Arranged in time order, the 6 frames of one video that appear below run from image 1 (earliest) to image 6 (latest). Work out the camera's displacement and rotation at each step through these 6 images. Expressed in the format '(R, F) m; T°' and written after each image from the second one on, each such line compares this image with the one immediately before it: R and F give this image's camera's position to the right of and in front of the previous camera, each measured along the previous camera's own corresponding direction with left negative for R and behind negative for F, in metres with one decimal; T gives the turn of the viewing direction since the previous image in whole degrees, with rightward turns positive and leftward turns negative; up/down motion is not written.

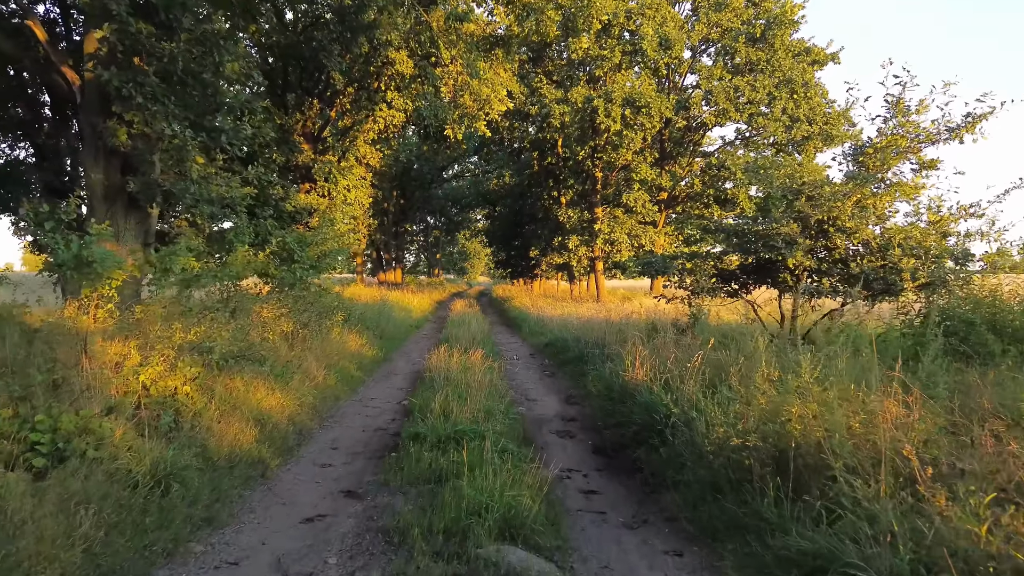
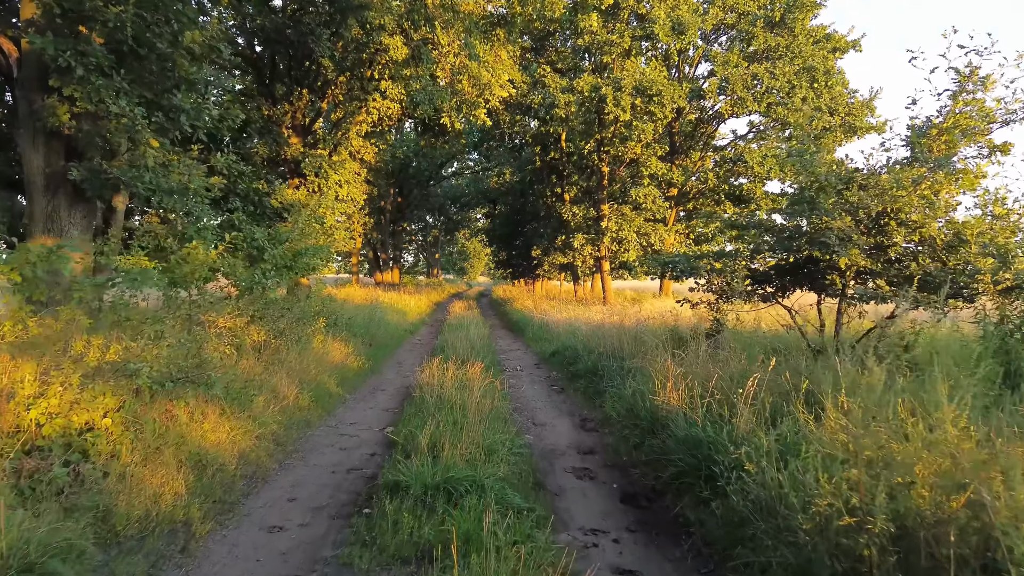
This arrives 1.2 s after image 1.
(0.0, +1.1) m; 0°
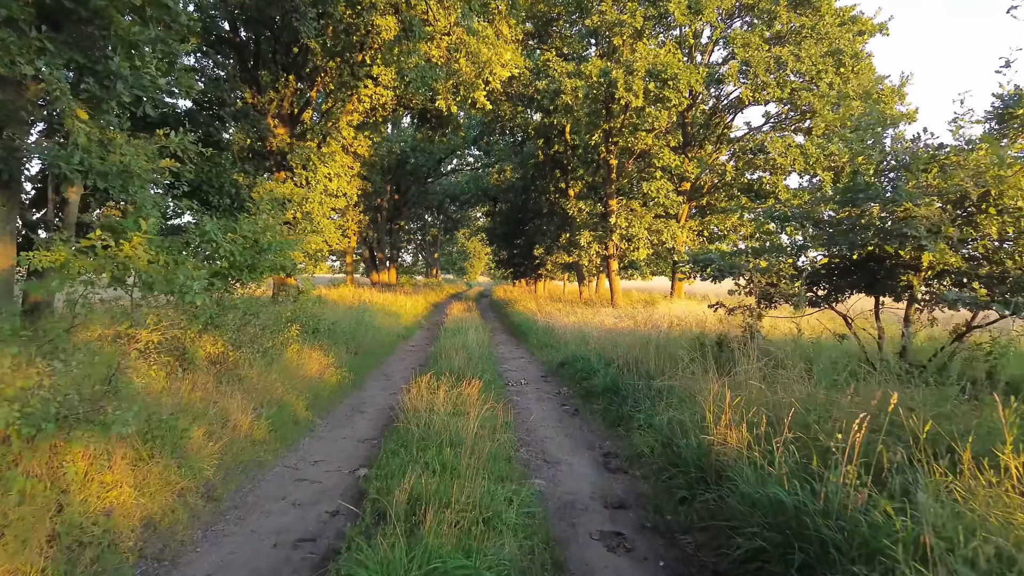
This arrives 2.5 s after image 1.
(0.0, +1.2) m; 0°
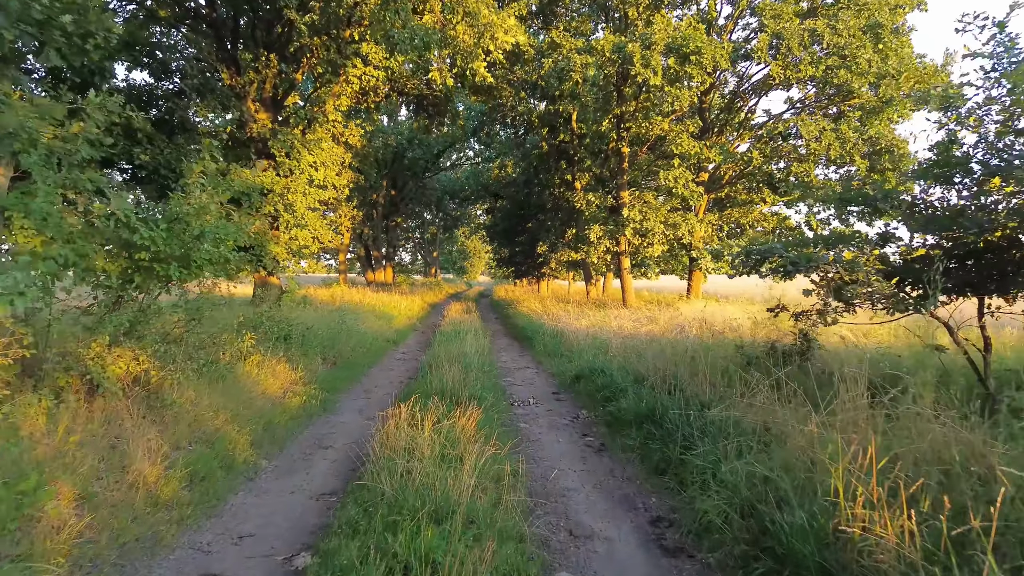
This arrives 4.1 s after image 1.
(-0.1, +1.5) m; 0°
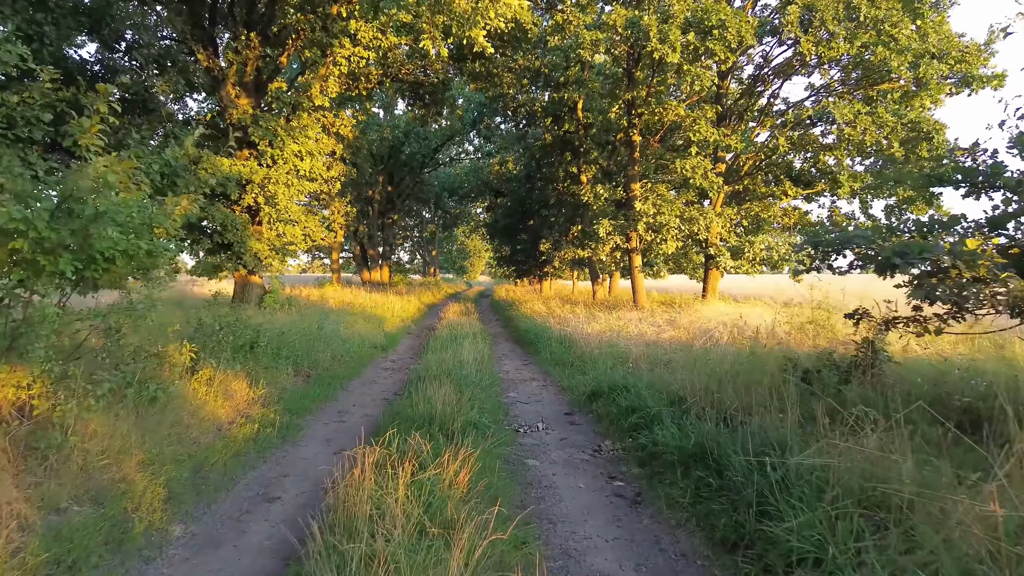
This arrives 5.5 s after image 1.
(0.0, +1.2) m; 0°
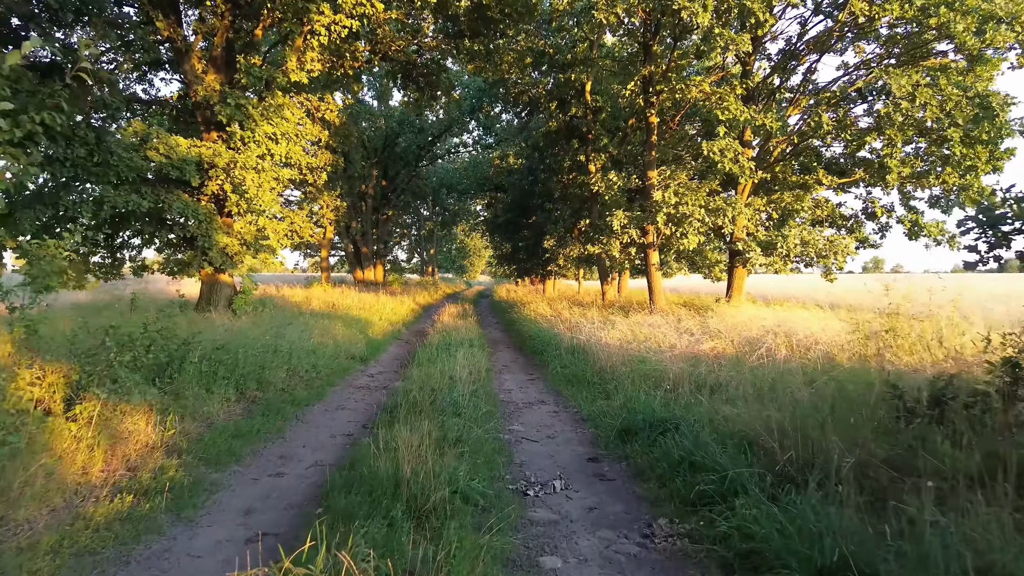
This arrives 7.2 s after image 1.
(0.0, +1.6) m; 0°
